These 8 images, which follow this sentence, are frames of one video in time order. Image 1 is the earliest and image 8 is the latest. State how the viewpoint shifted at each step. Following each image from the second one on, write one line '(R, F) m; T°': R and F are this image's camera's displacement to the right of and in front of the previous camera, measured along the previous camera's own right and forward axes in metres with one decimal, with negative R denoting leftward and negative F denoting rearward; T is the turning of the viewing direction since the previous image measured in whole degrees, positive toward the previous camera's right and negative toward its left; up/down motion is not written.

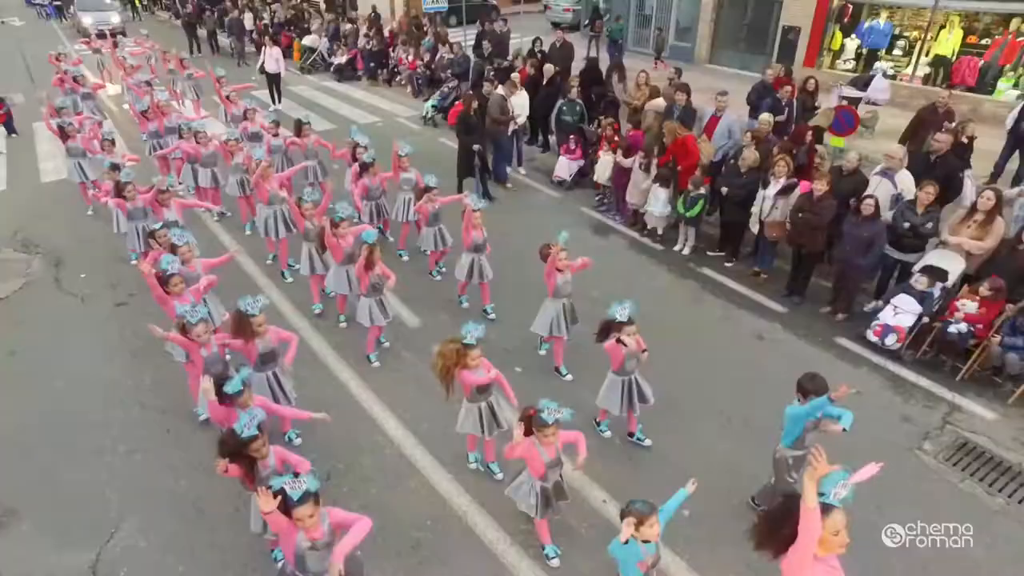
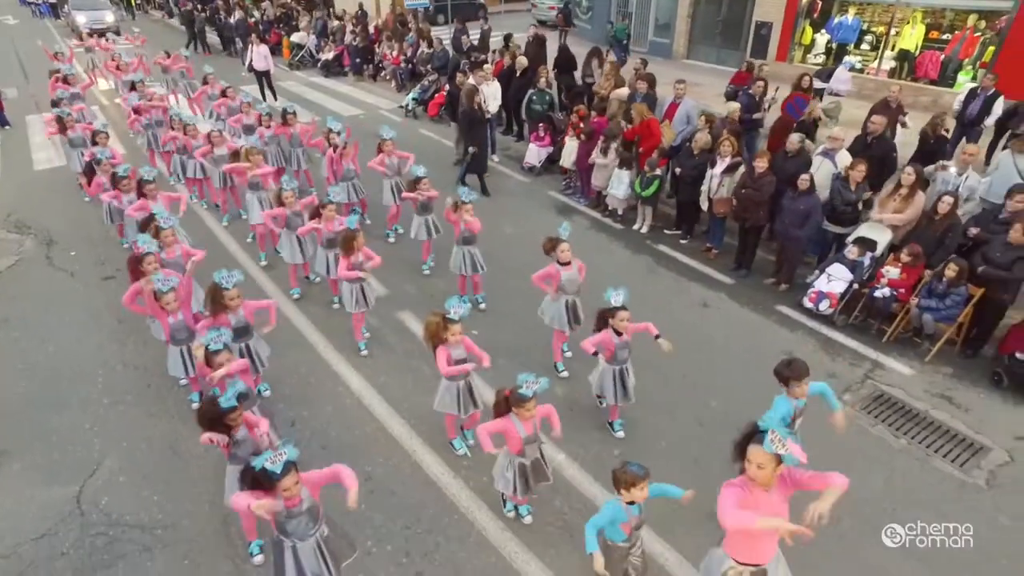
(+0.4, -0.5) m; 0°
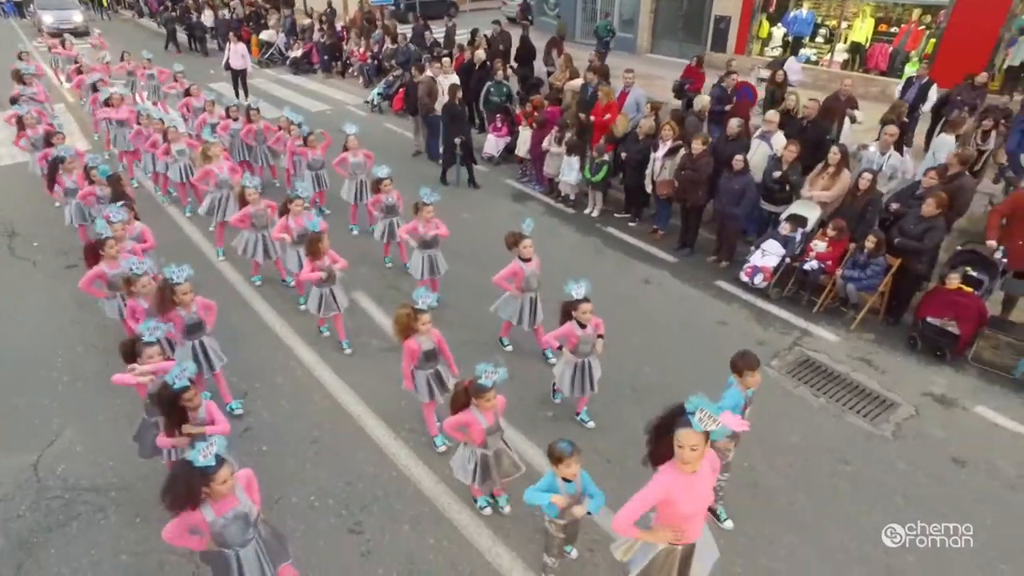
(+0.4, -0.3) m; +1°
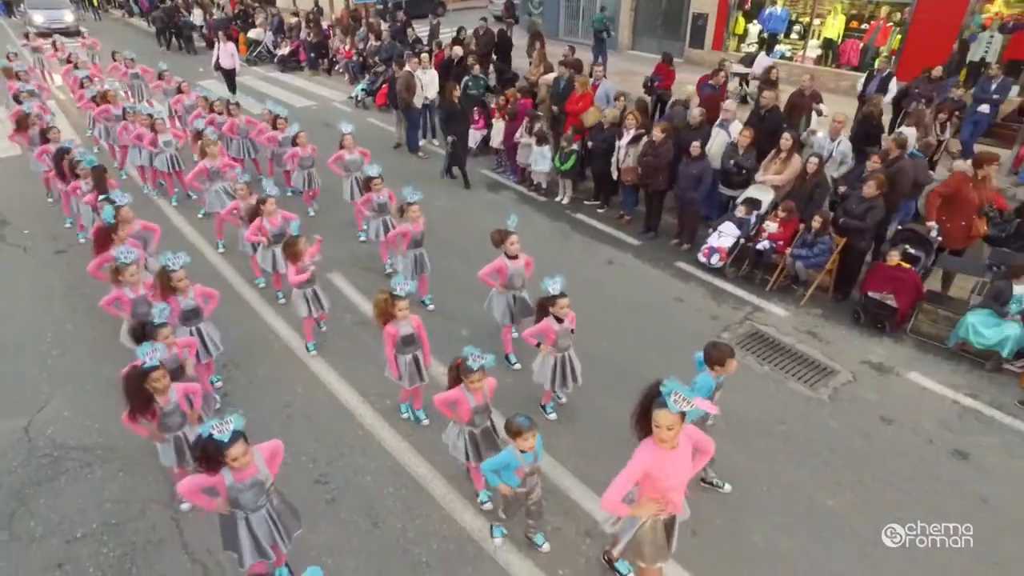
(+0.3, -0.4) m; 0°
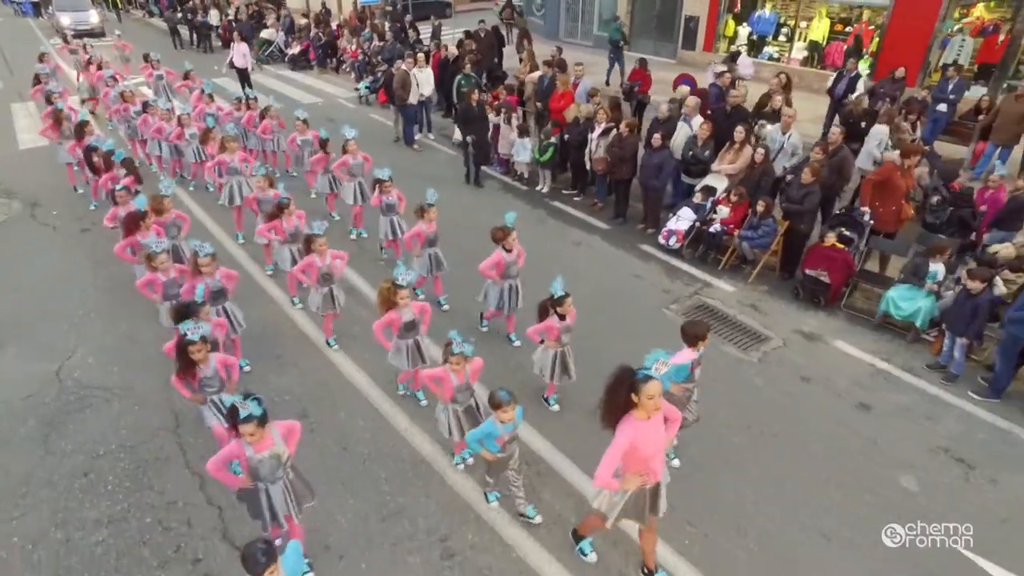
(+0.5, -0.8) m; -1°
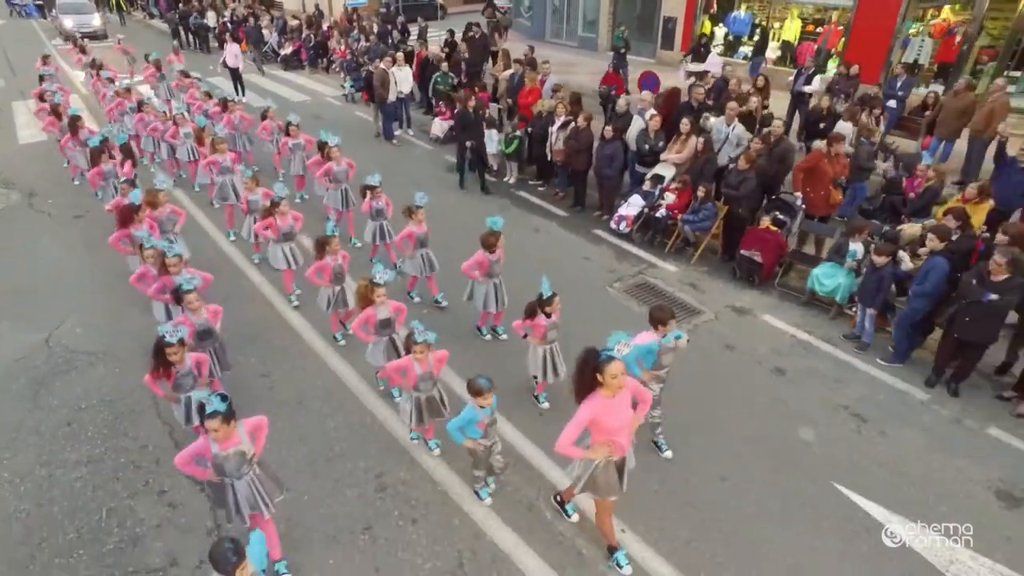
(+0.6, -0.6) m; 0°
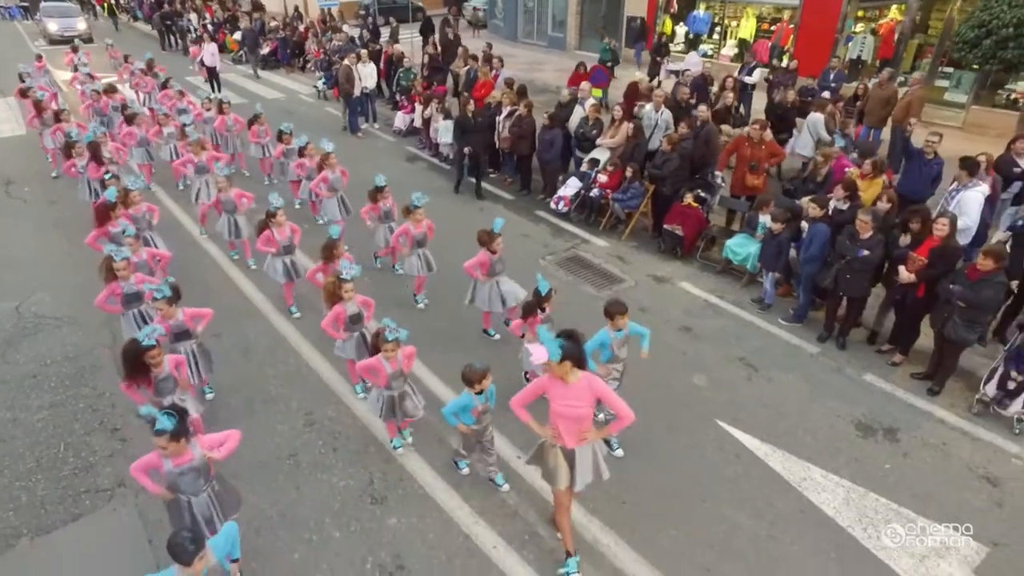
(+0.7, -0.7) m; +1°
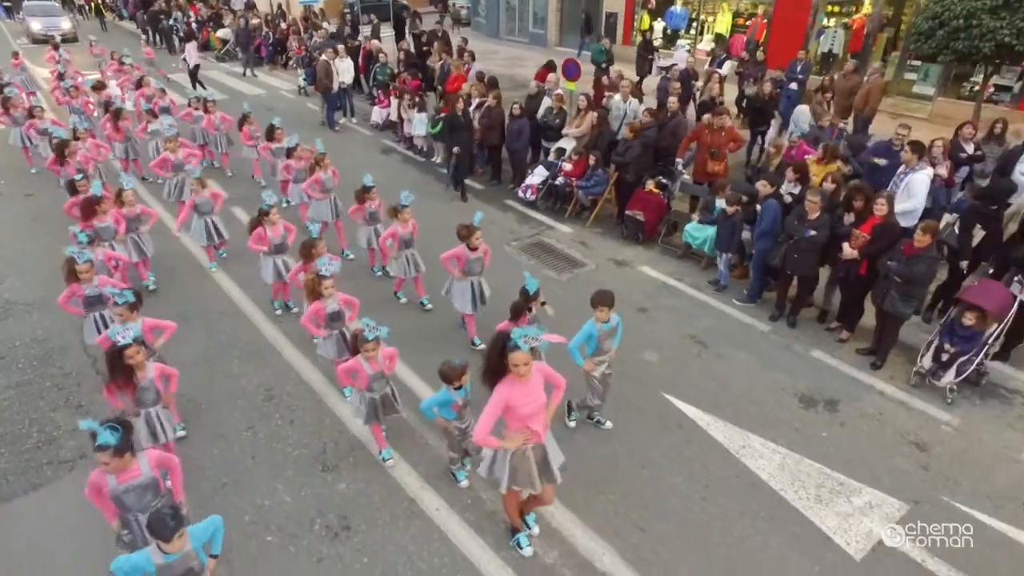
(+0.4, -0.2) m; 0°
